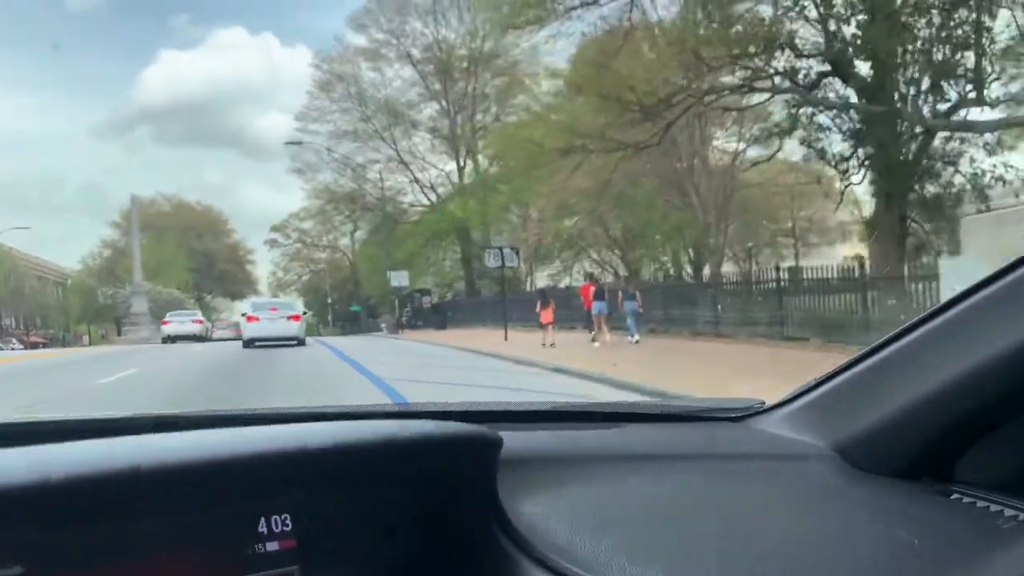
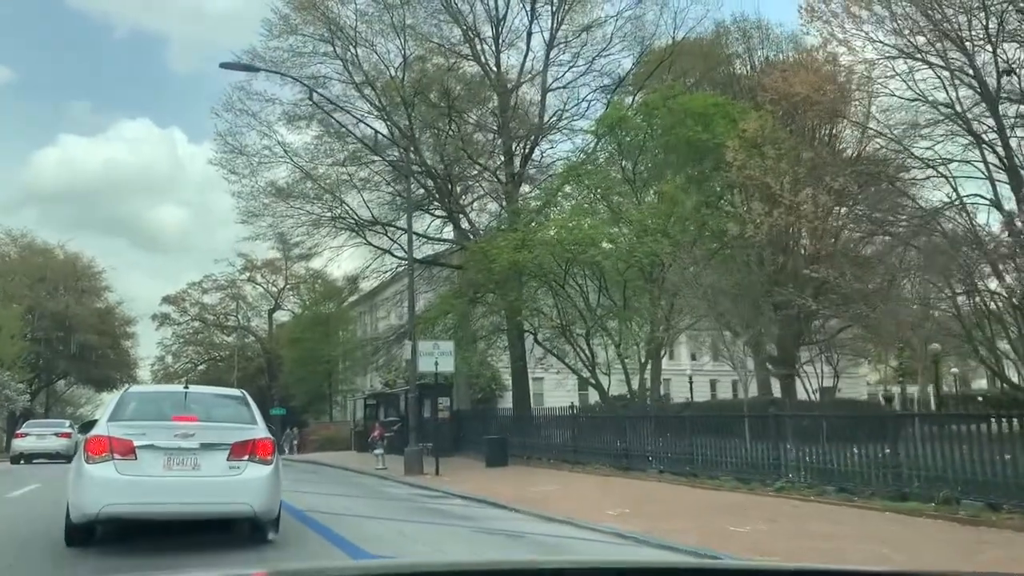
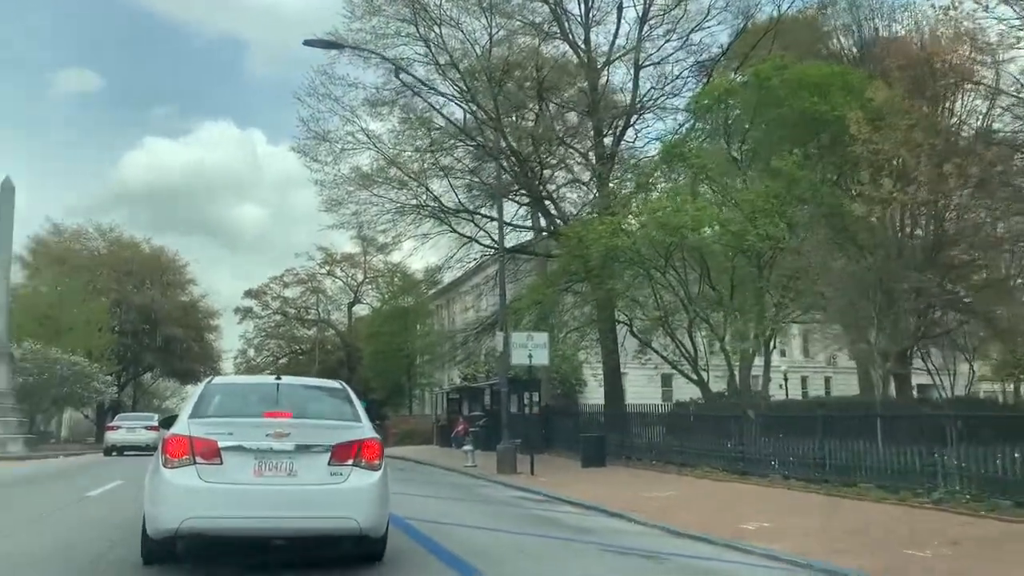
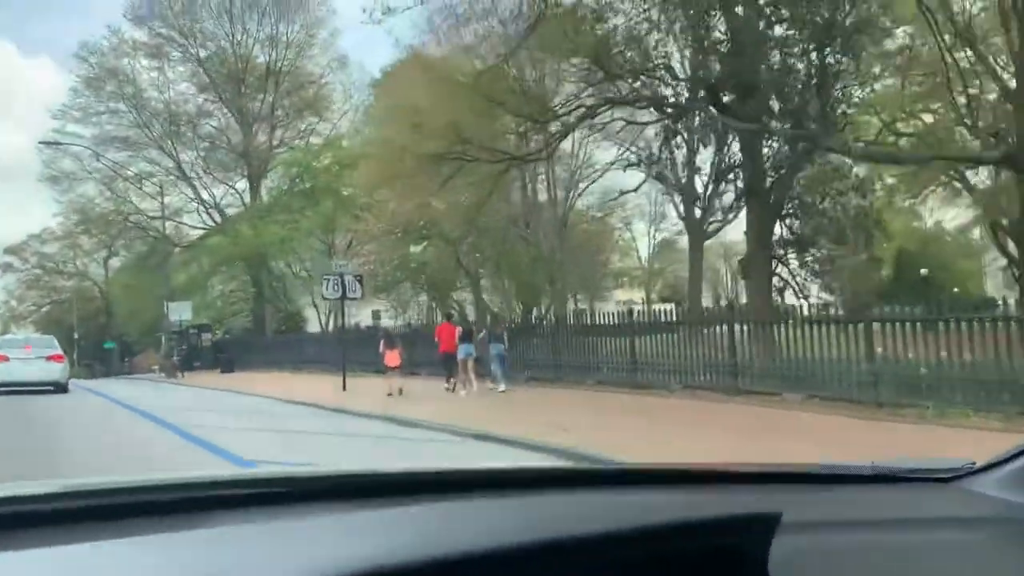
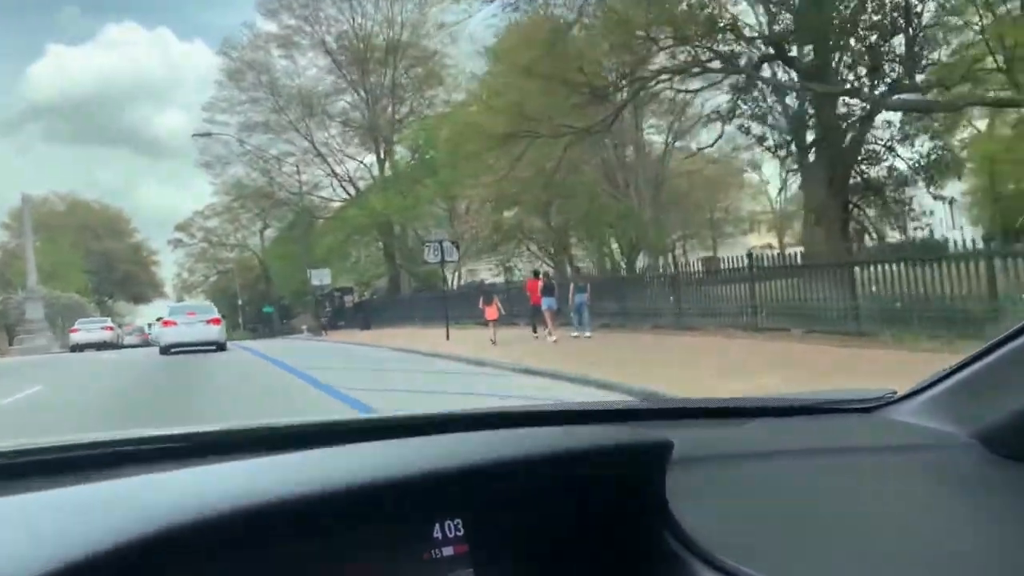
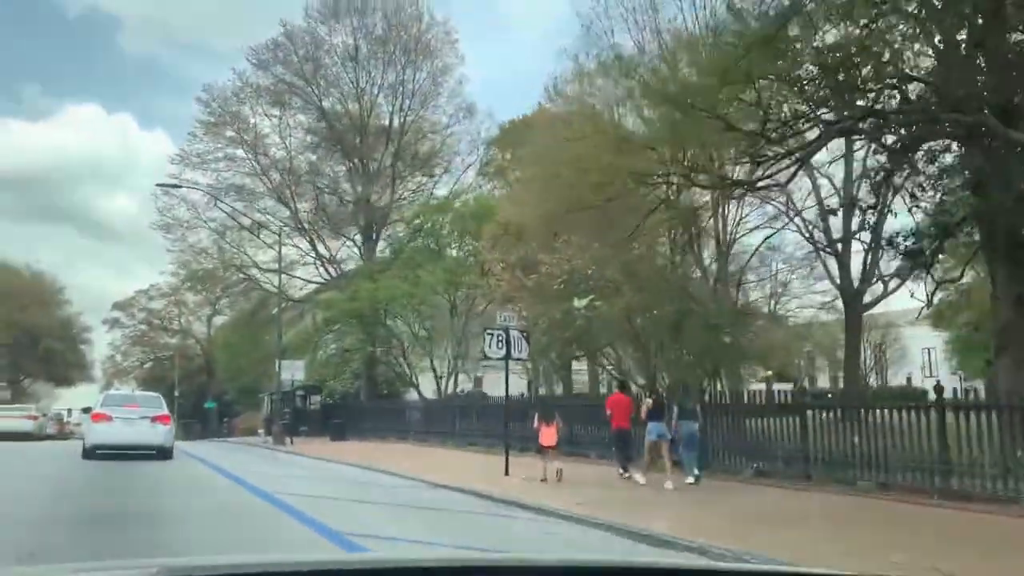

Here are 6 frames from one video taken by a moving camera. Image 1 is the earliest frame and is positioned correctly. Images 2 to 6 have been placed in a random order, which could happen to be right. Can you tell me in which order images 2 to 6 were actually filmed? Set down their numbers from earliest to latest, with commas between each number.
5, 4, 6, 2, 3
